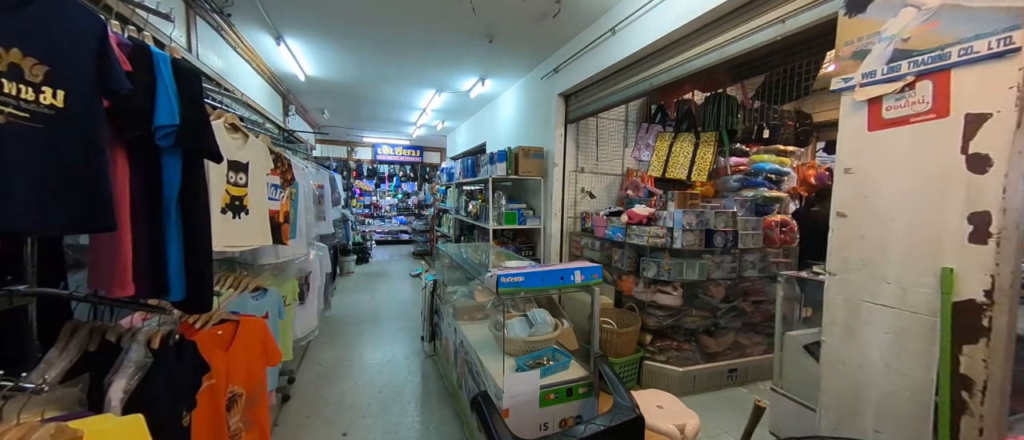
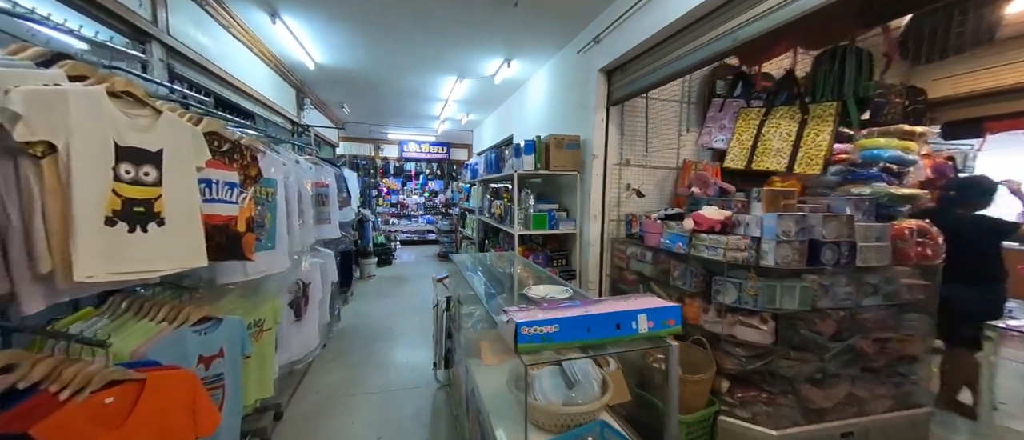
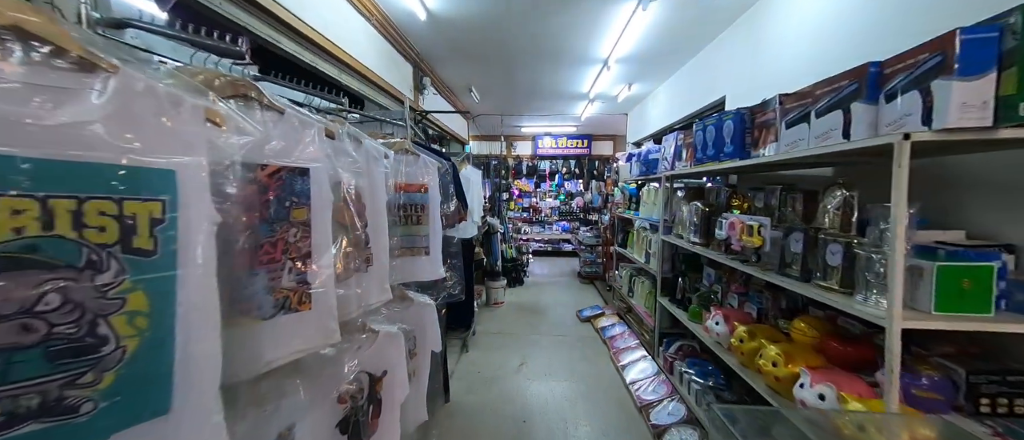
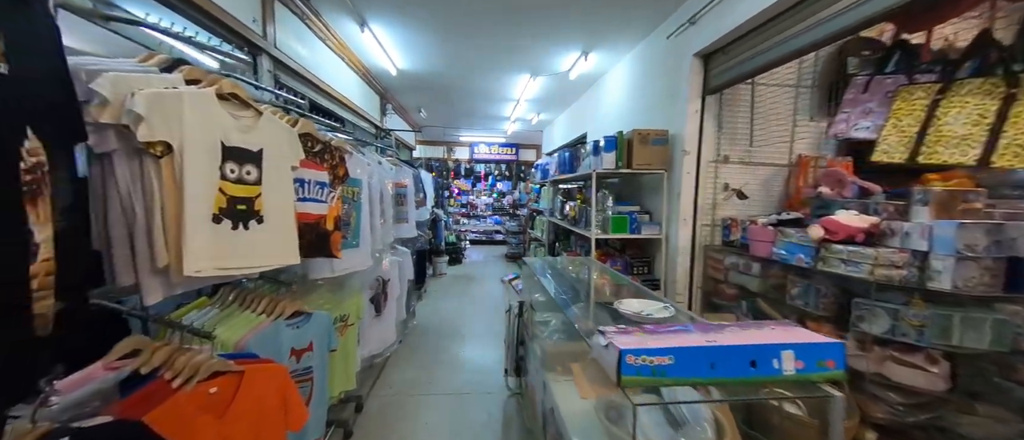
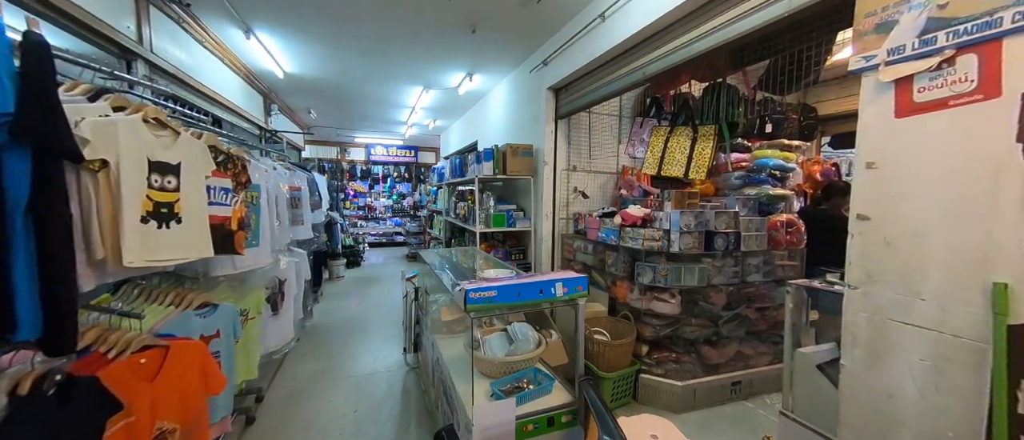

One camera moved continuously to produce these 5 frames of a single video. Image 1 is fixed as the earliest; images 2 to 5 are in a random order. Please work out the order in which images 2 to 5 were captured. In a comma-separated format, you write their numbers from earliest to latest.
5, 2, 4, 3
